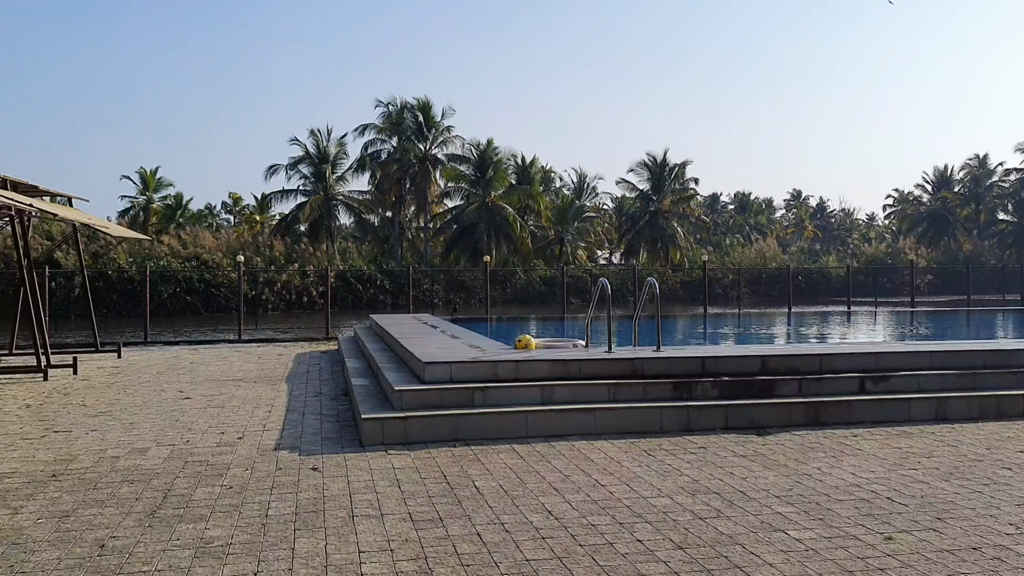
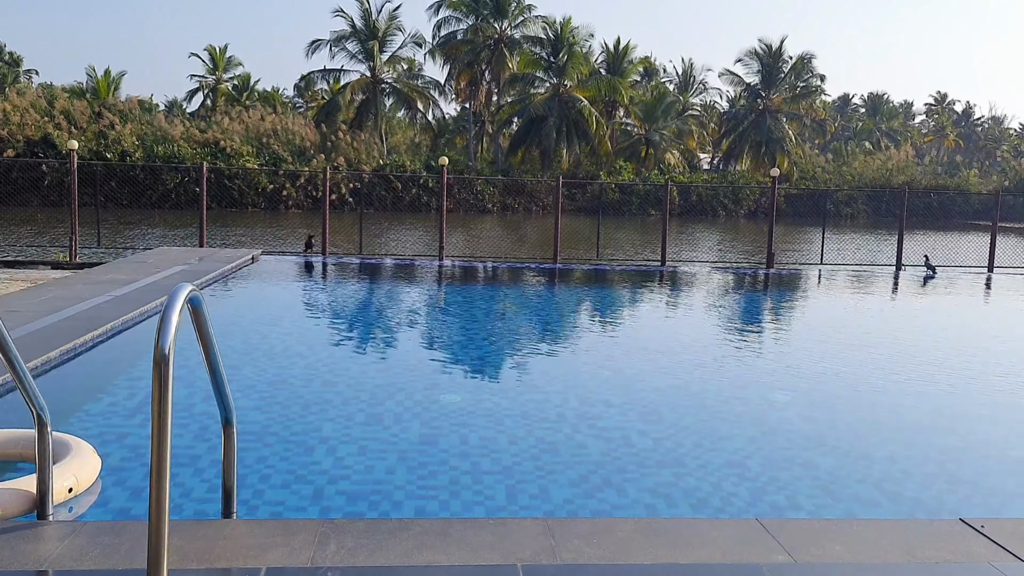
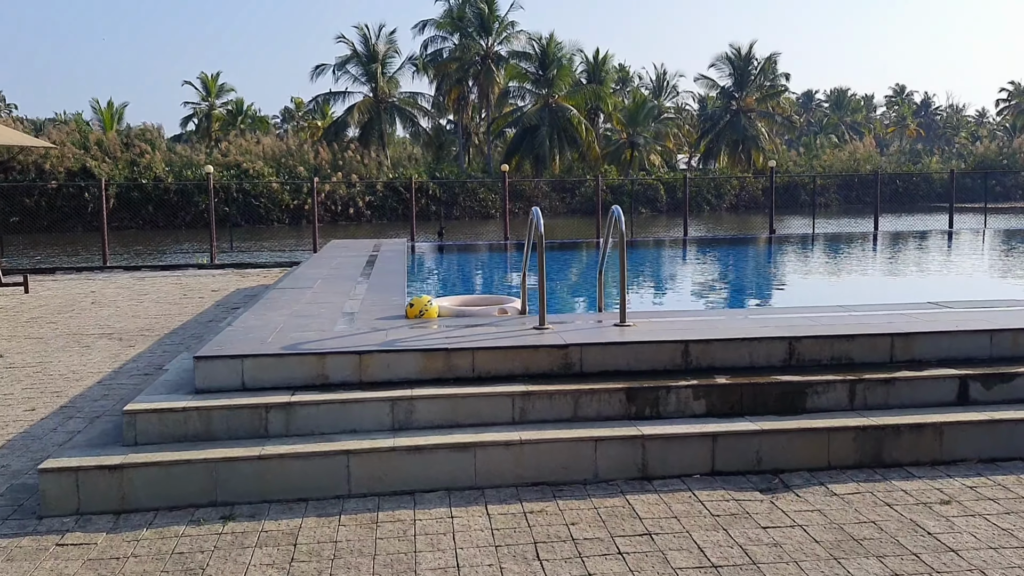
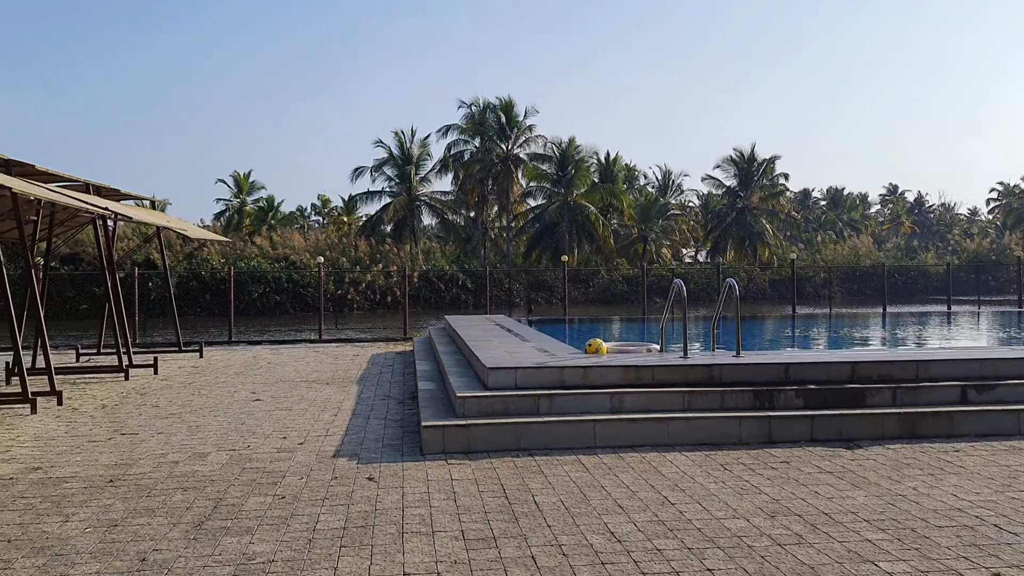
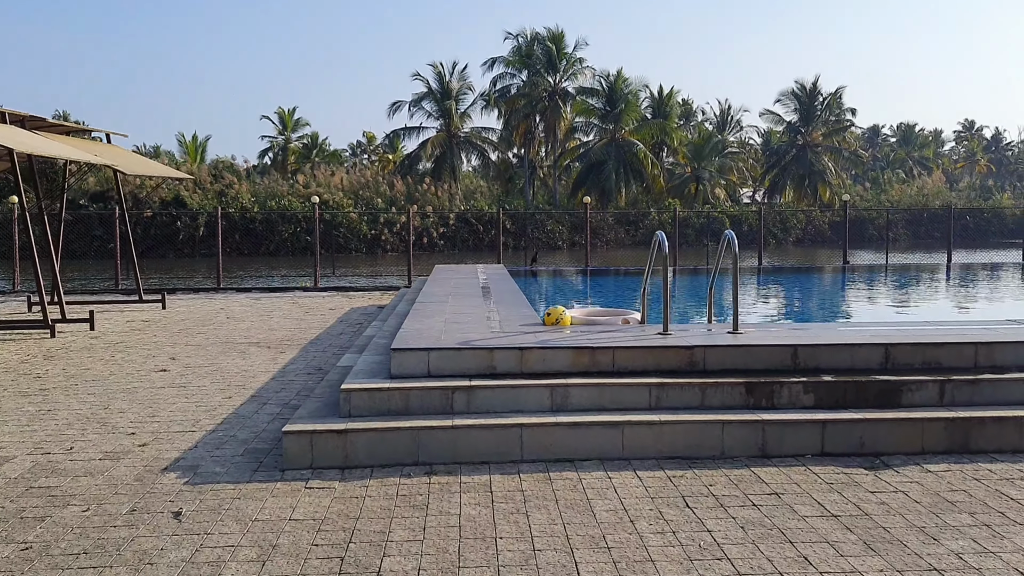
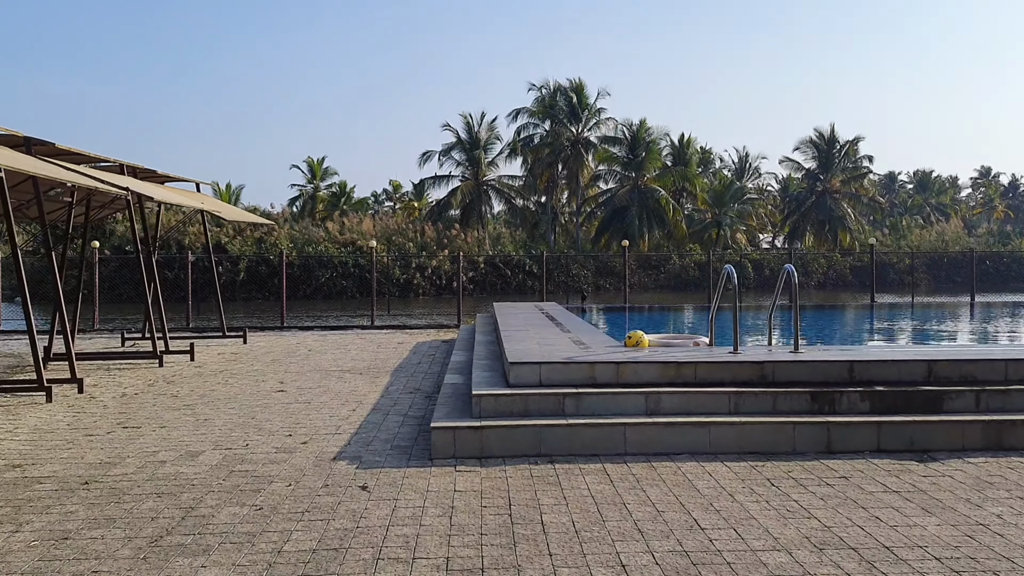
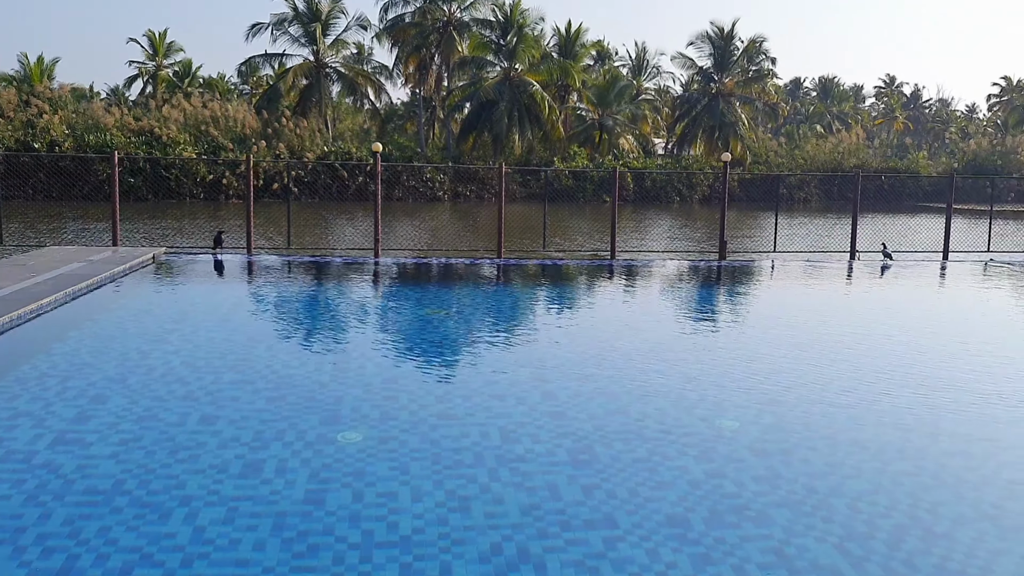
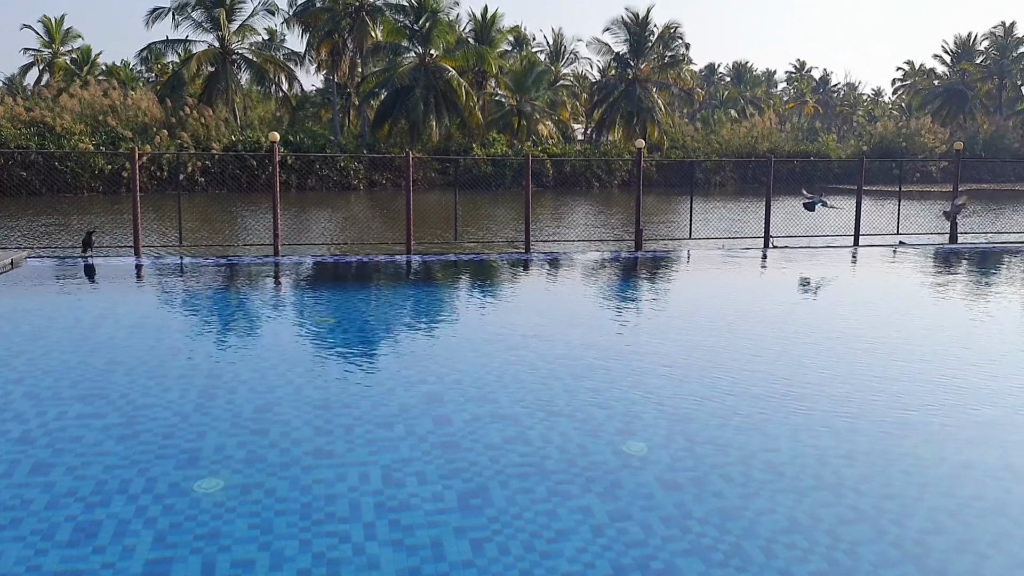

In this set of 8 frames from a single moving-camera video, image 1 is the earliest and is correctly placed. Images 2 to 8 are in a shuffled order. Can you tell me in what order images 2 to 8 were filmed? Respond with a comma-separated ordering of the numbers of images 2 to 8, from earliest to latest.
4, 6, 5, 3, 2, 7, 8
